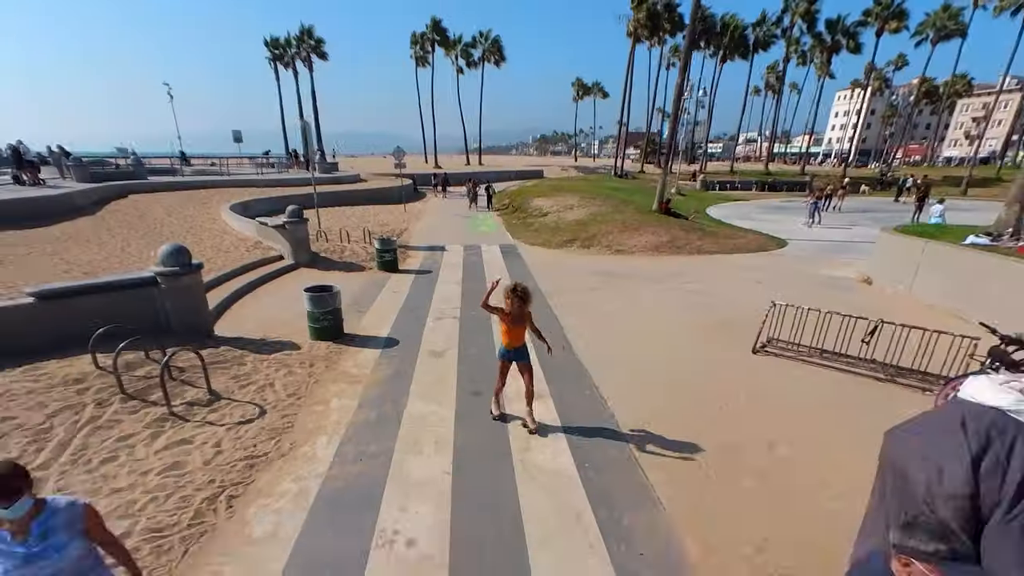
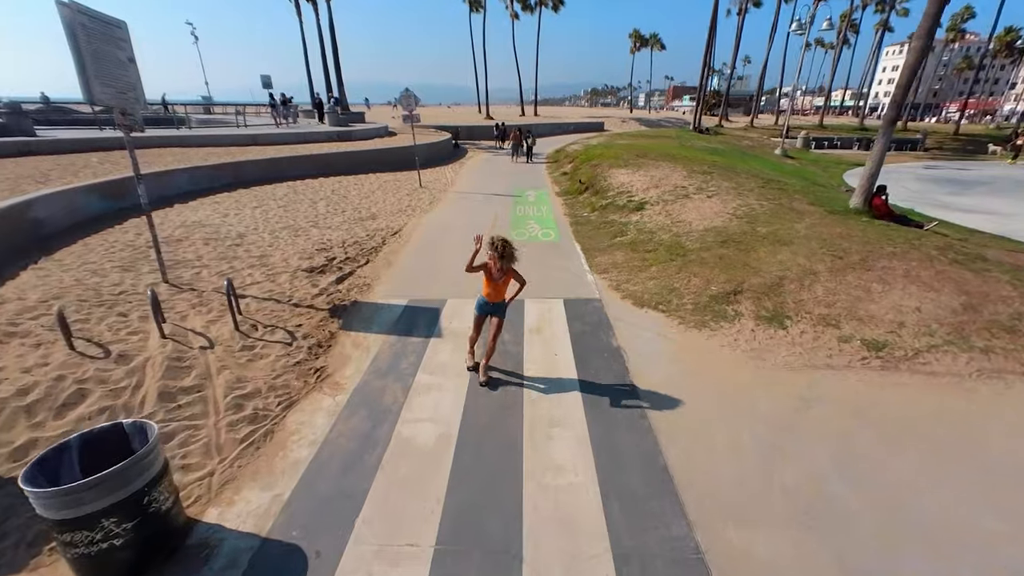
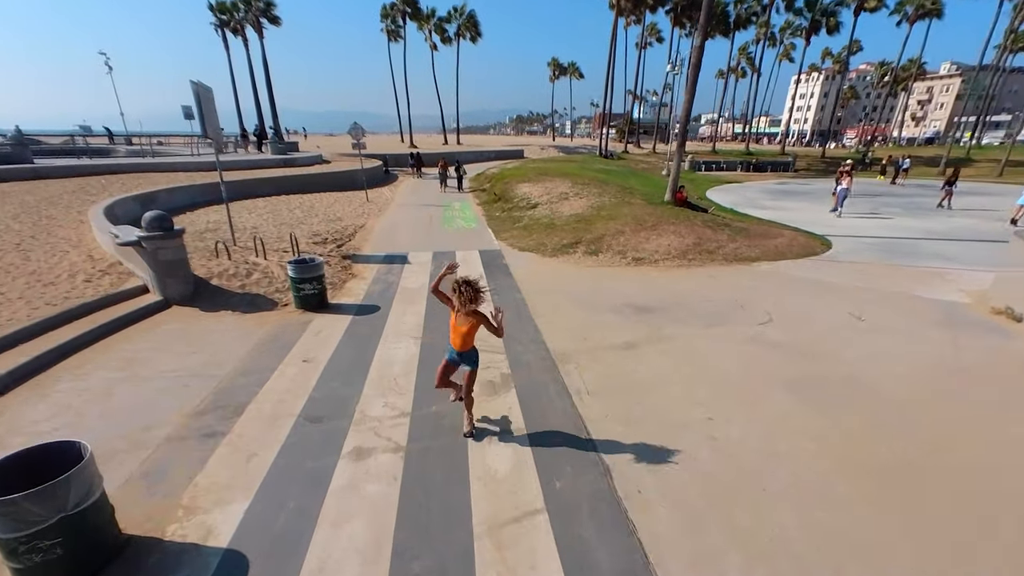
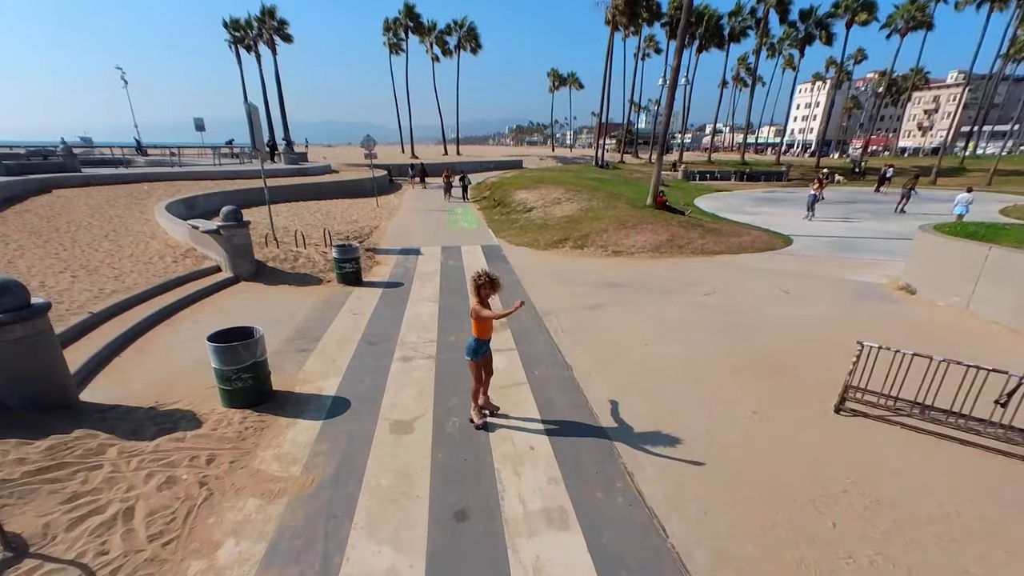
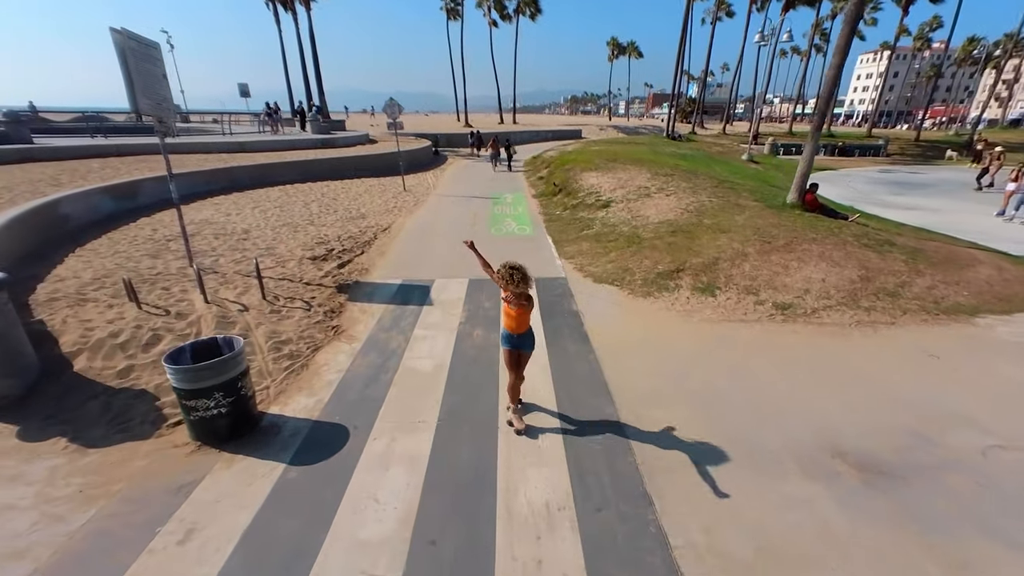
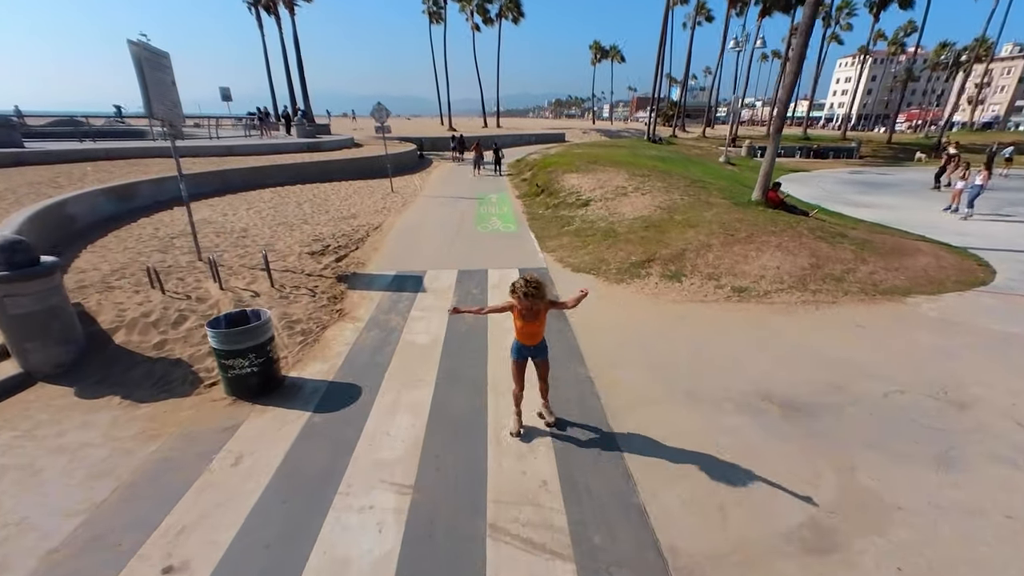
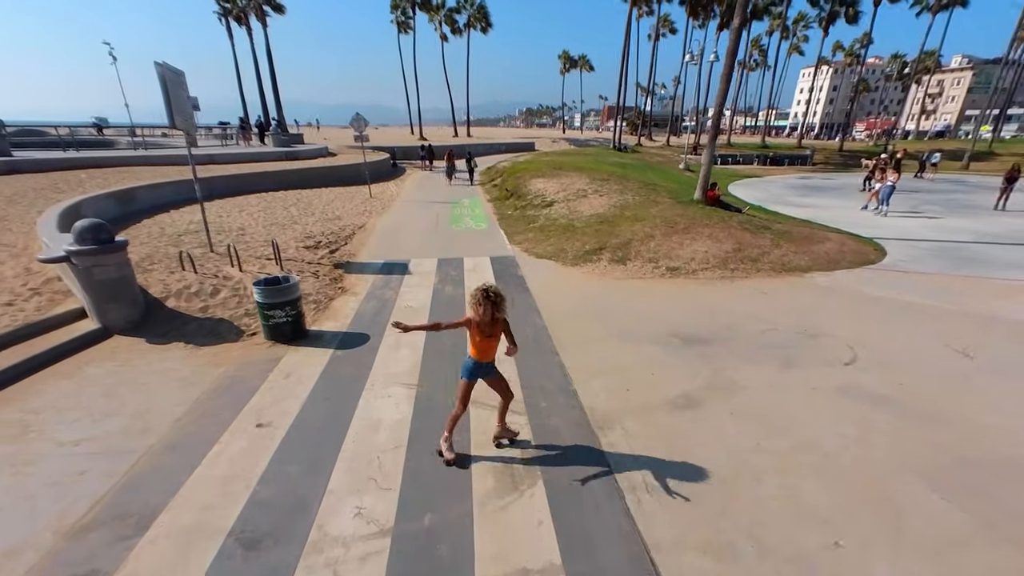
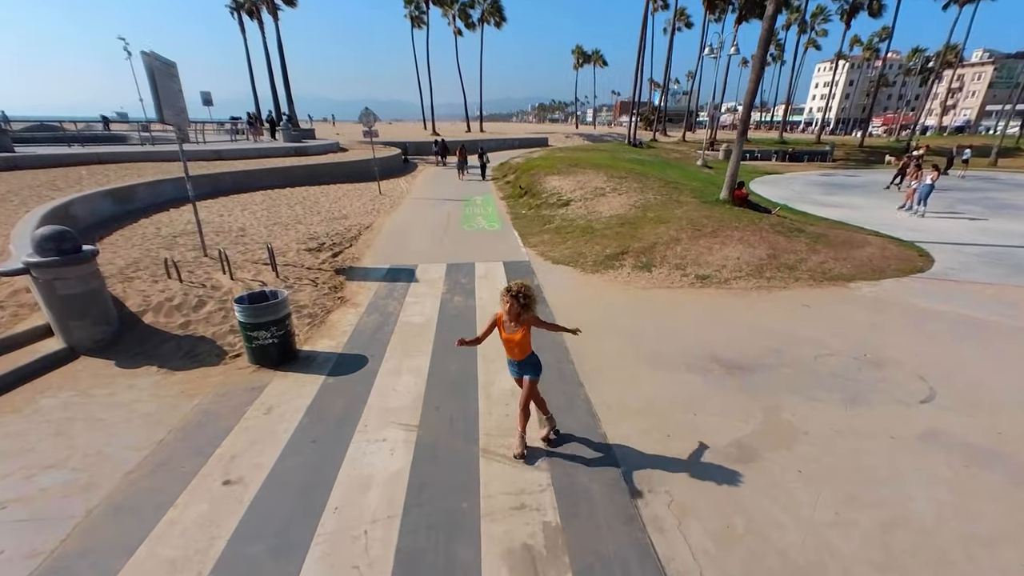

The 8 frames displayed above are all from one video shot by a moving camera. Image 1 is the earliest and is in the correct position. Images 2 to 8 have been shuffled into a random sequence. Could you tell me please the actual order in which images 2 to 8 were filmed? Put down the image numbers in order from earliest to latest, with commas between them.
4, 3, 7, 8, 6, 5, 2
